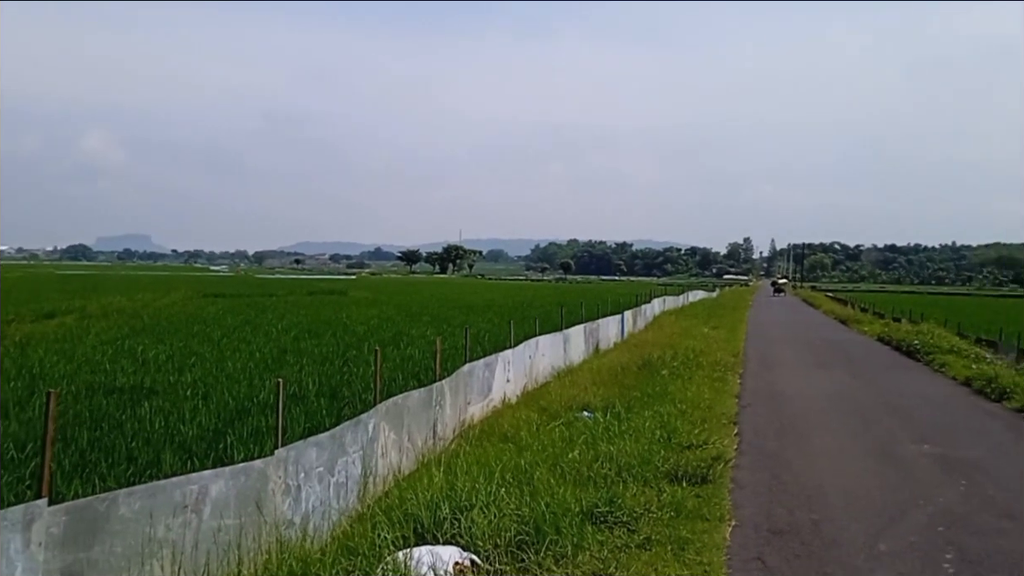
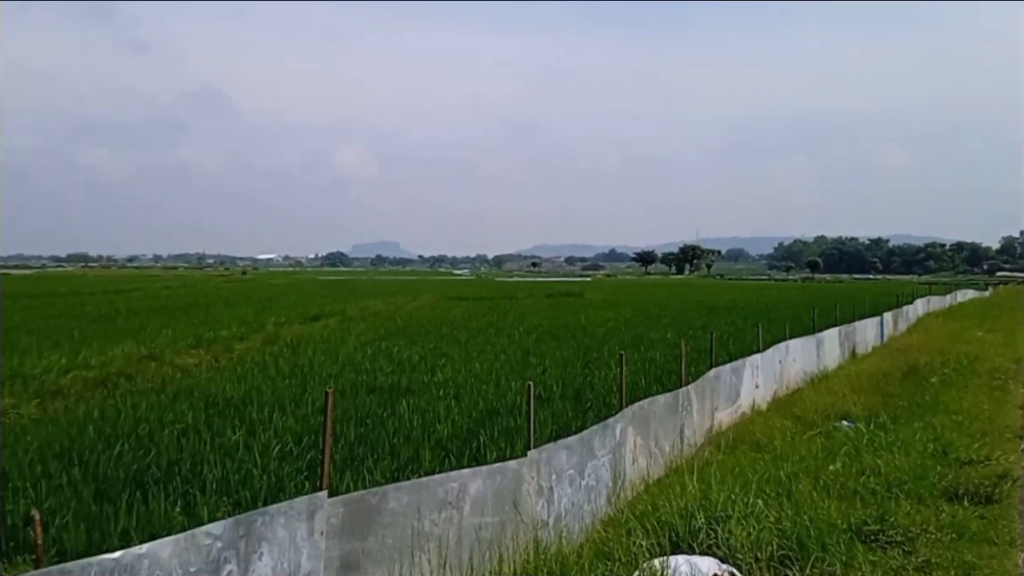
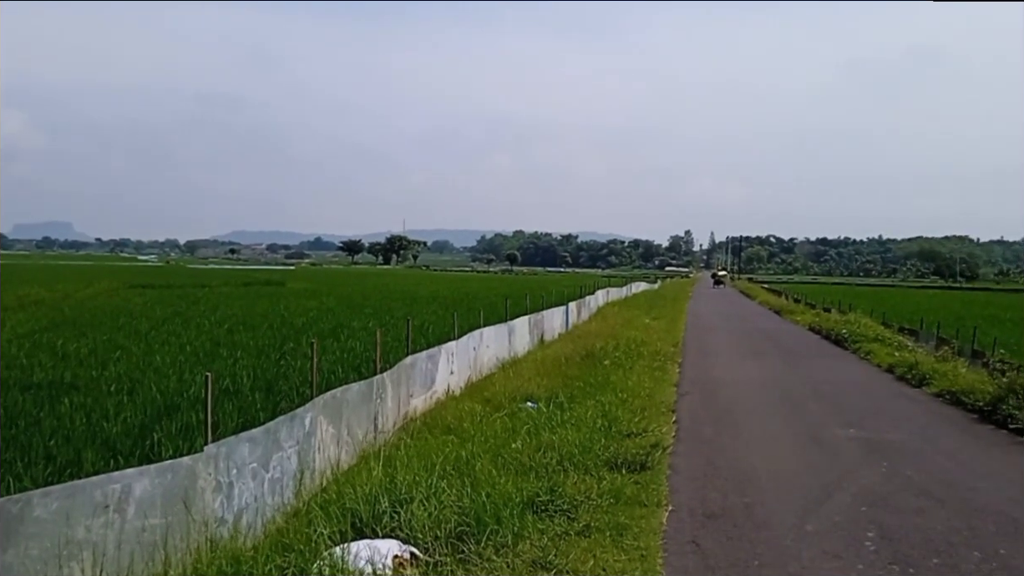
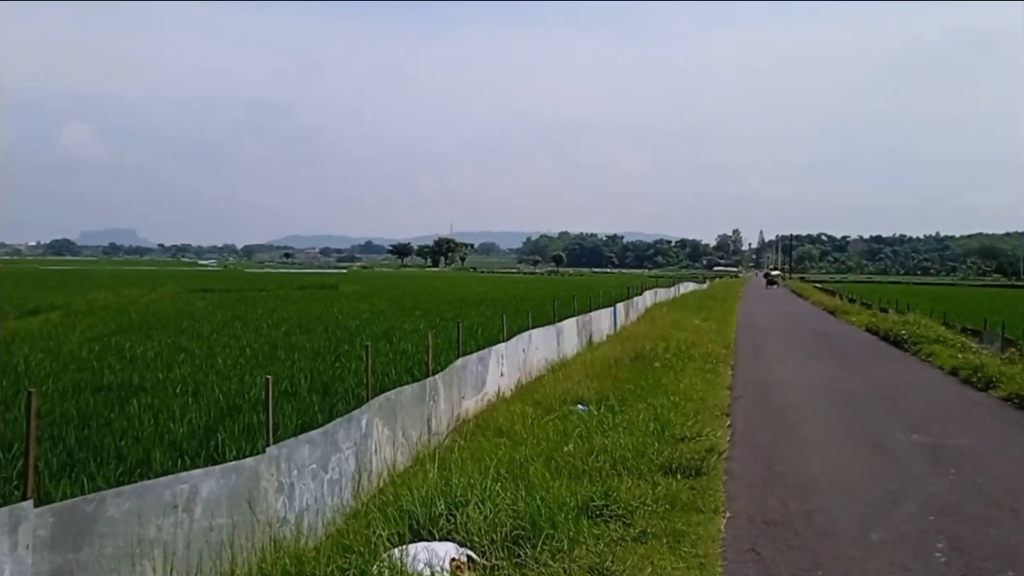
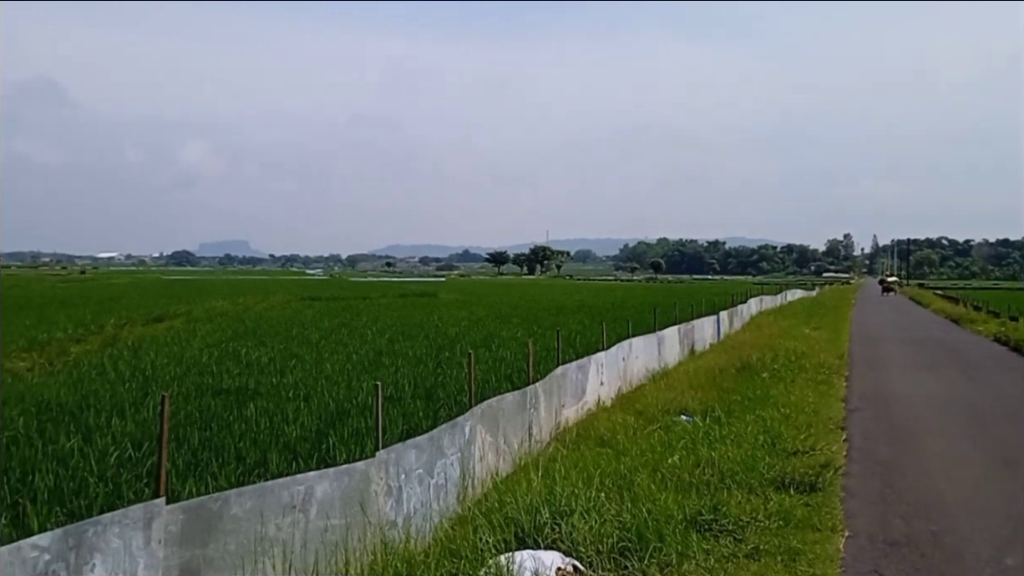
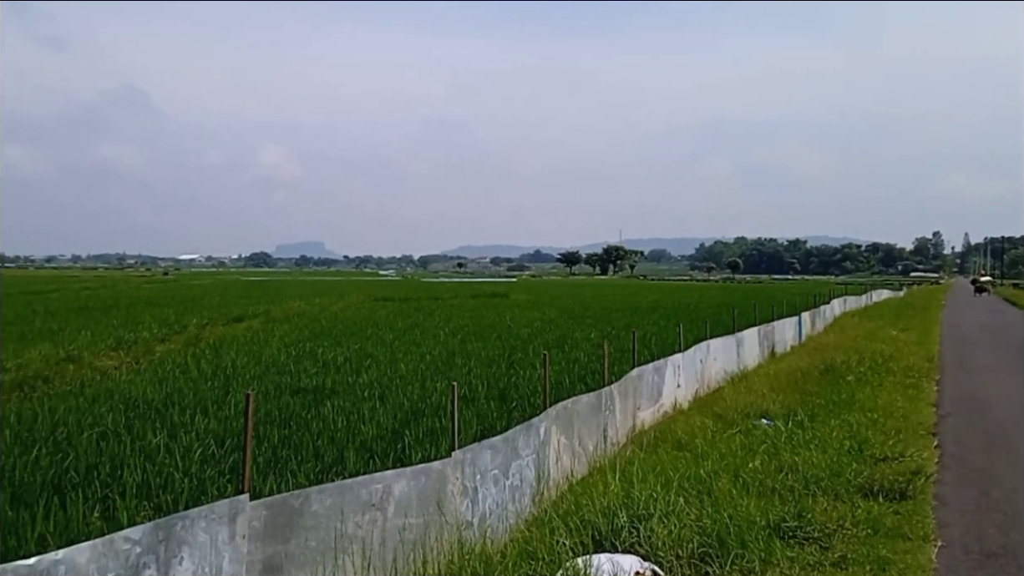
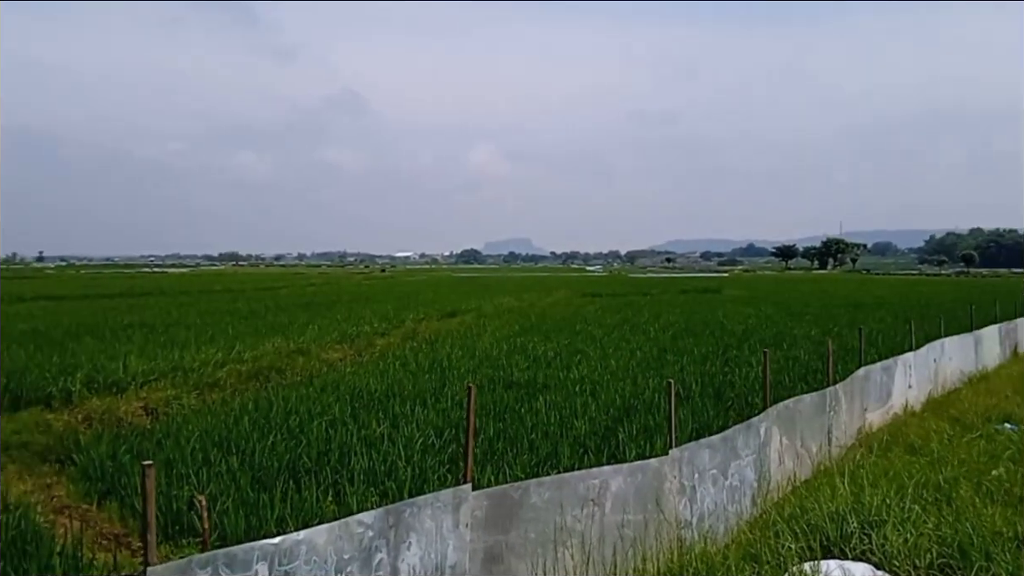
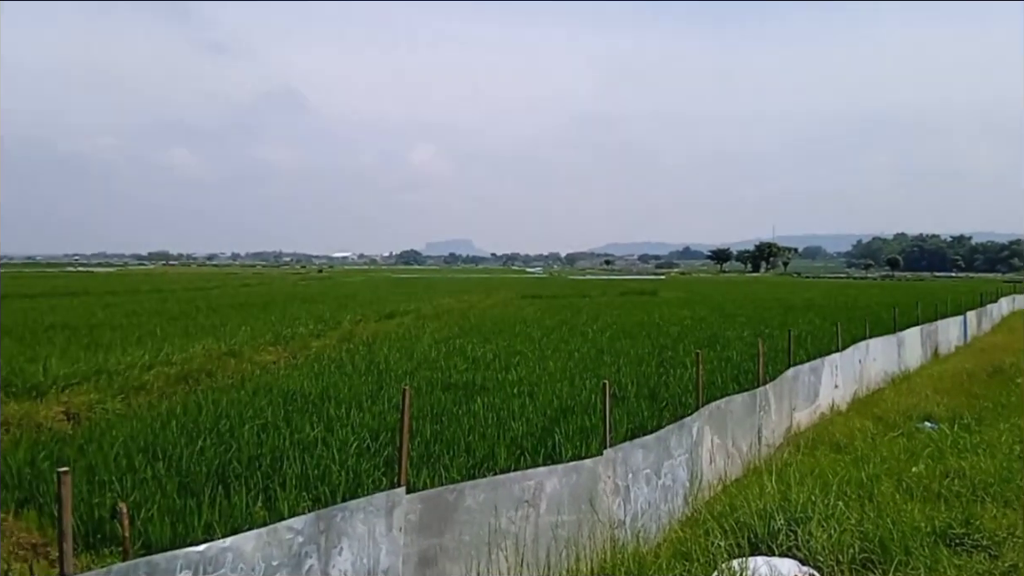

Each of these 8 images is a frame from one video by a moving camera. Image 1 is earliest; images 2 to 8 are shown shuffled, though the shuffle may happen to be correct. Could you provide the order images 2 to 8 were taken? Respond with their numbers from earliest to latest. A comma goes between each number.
3, 4, 5, 6, 2, 8, 7
